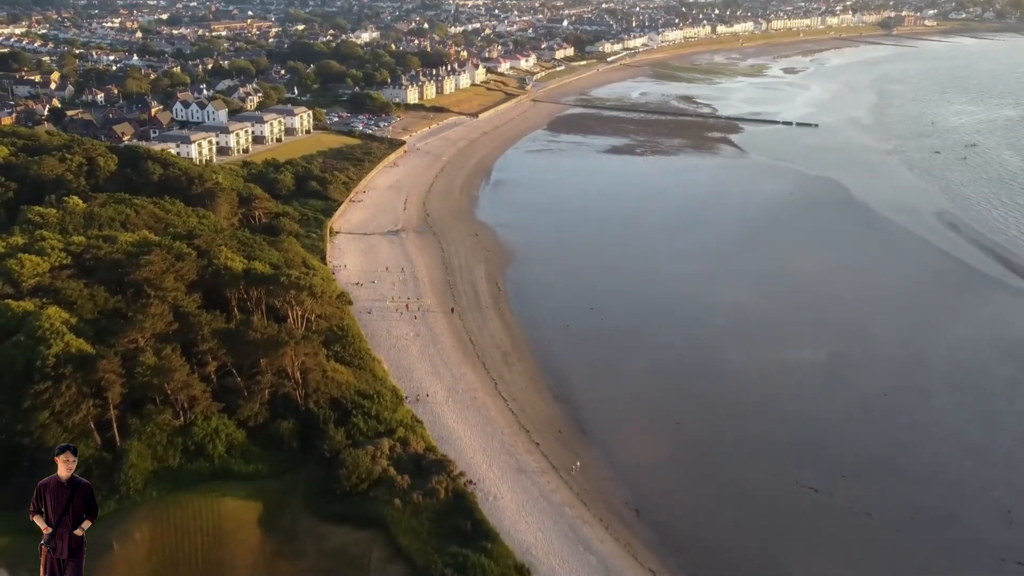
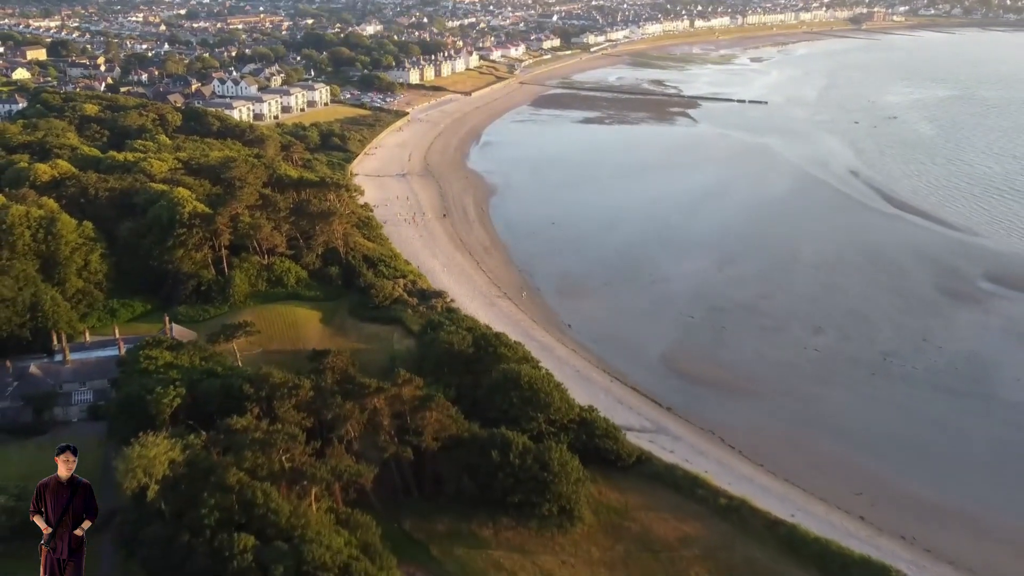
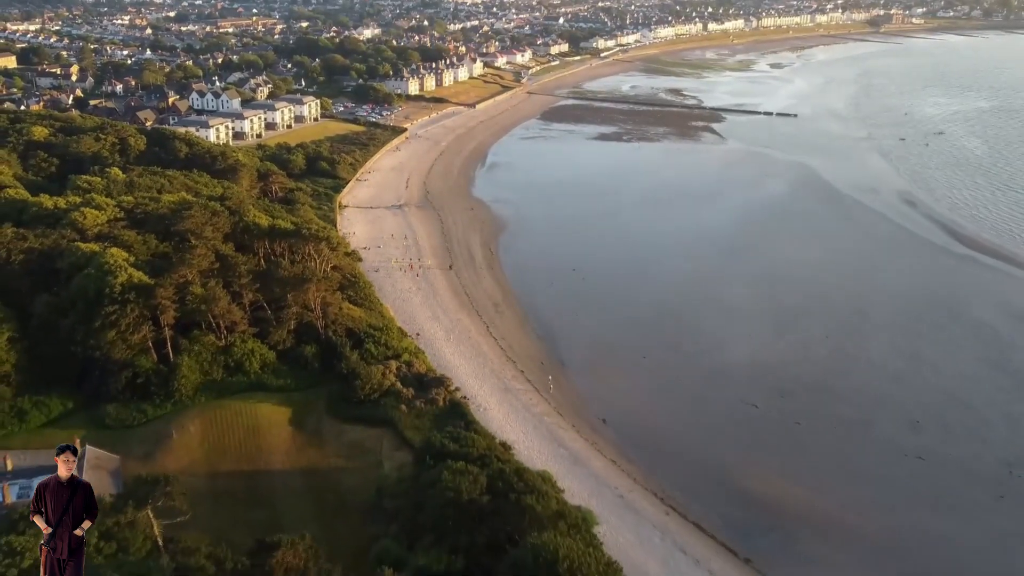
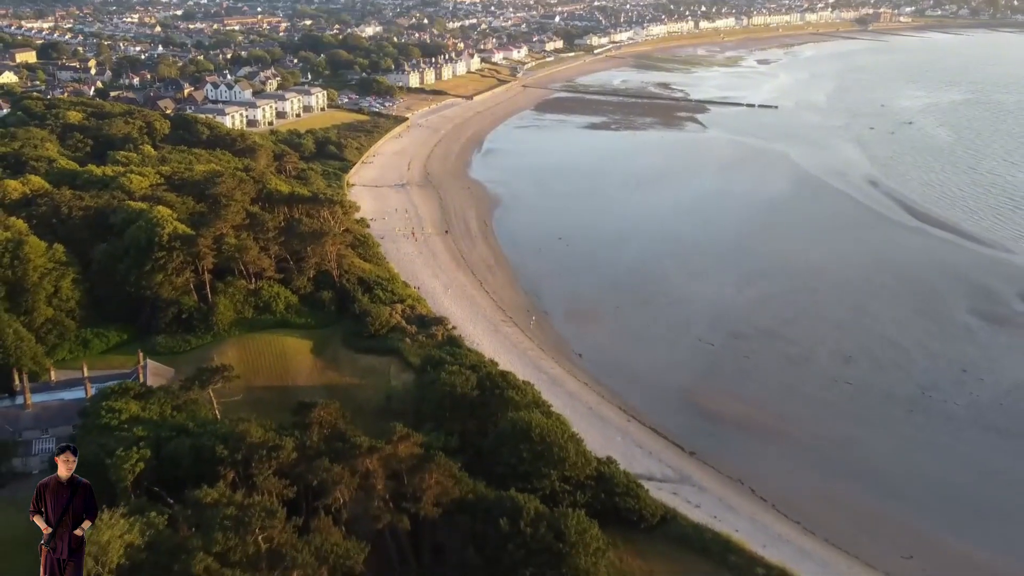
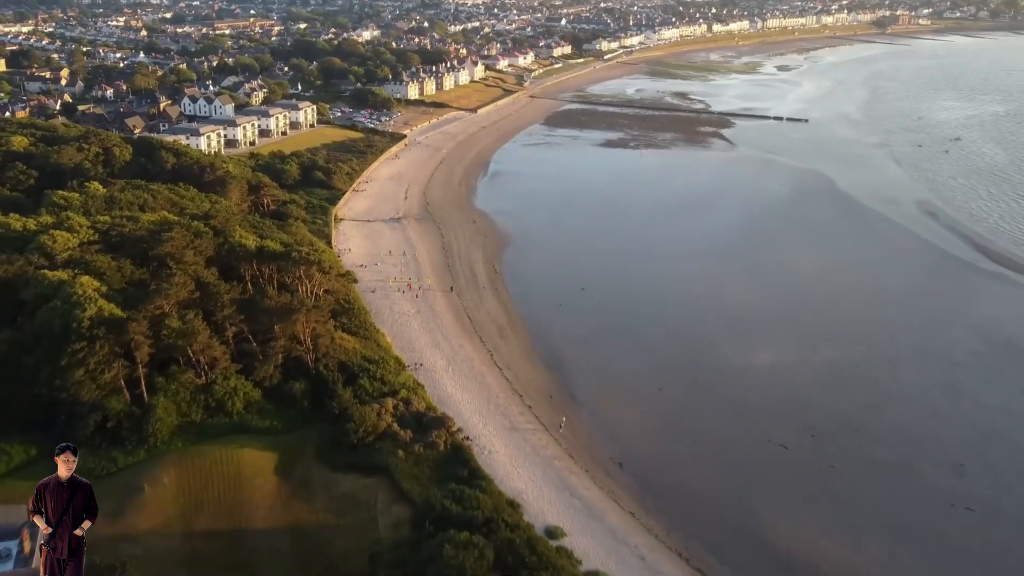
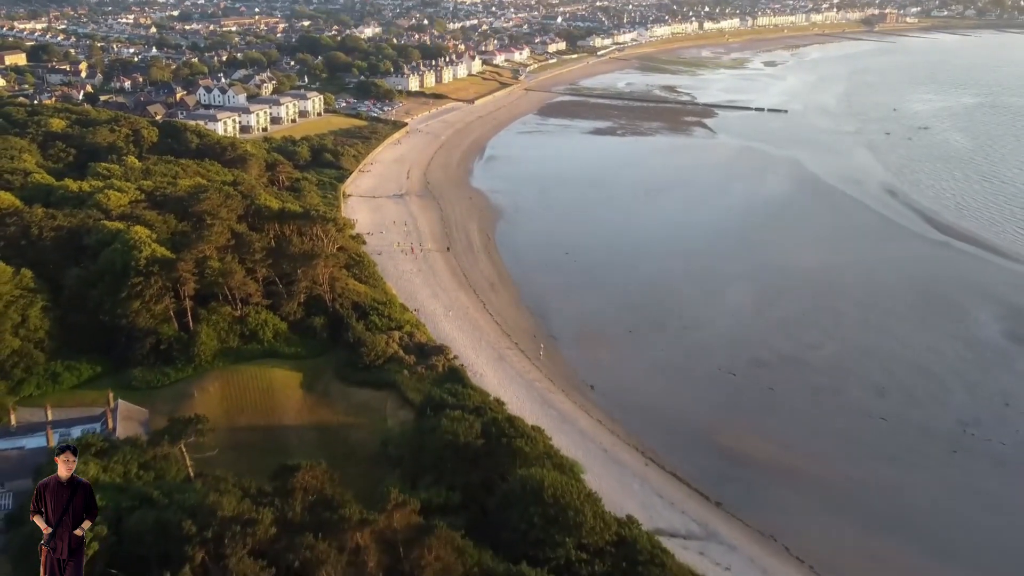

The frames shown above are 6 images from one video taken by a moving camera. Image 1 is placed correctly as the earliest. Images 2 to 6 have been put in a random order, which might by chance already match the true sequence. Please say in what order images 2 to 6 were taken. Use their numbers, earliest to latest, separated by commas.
5, 3, 6, 4, 2
